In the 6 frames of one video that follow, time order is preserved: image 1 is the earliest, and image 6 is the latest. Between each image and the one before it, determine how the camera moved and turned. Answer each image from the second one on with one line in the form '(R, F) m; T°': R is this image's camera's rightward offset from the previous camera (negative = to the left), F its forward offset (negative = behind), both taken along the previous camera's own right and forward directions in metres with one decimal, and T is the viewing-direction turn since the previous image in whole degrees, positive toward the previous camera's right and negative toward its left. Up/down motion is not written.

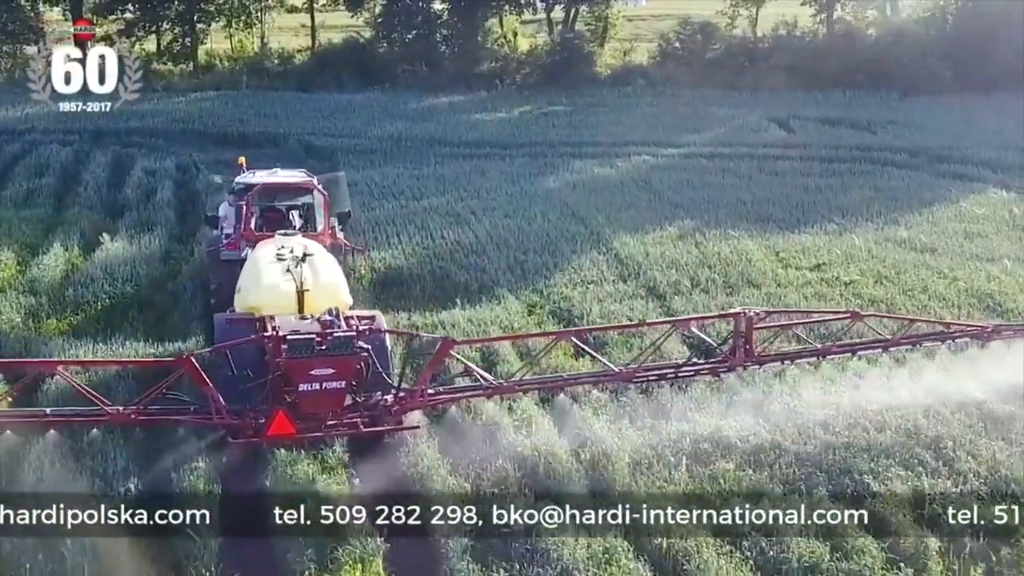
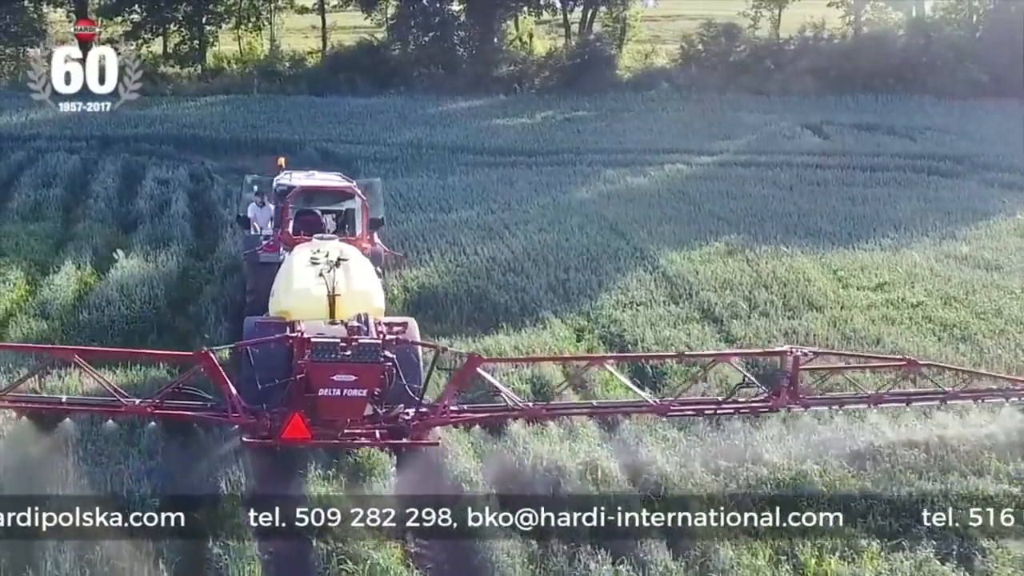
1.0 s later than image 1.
(-0.4, +0.6) m; 0°
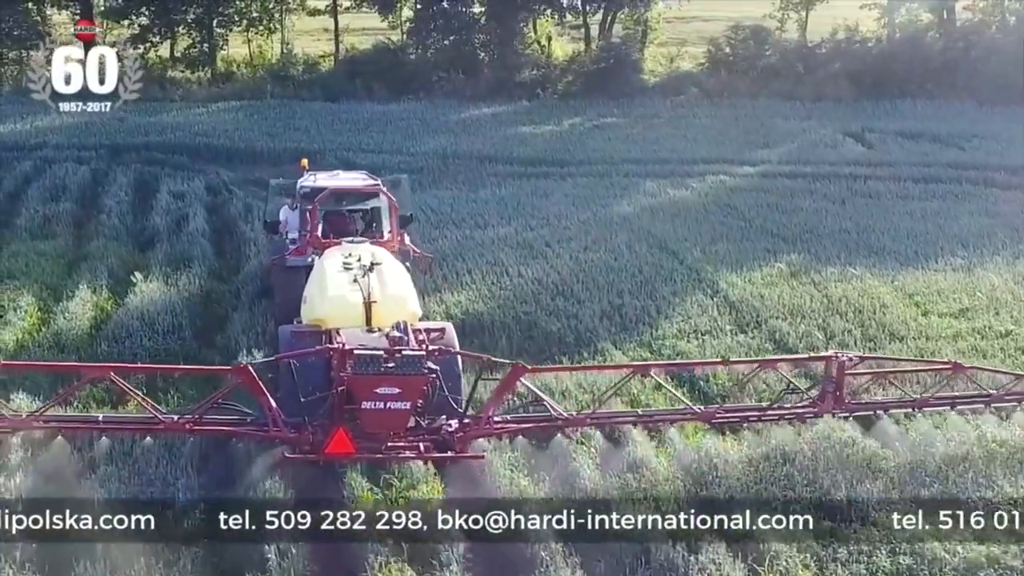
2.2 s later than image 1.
(-0.5, +0.7) m; 0°
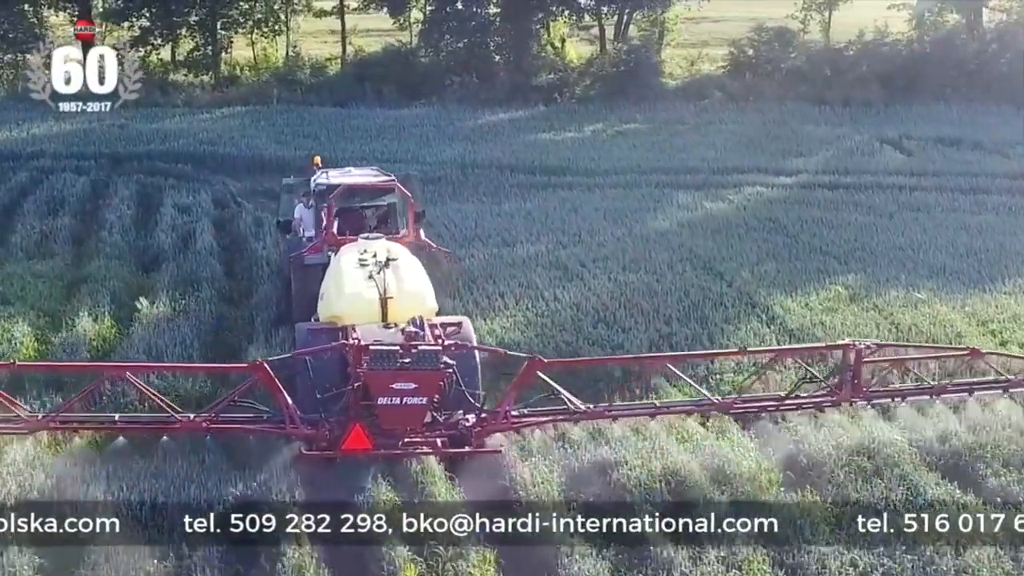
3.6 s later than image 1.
(-0.3, +0.8) m; 0°
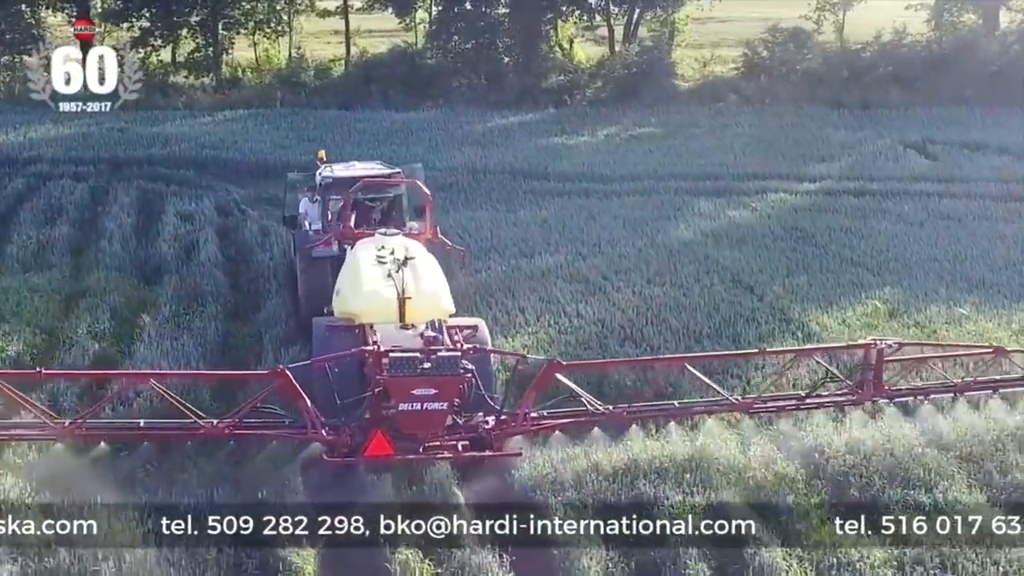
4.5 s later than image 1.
(-0.2, +0.5) m; 0°
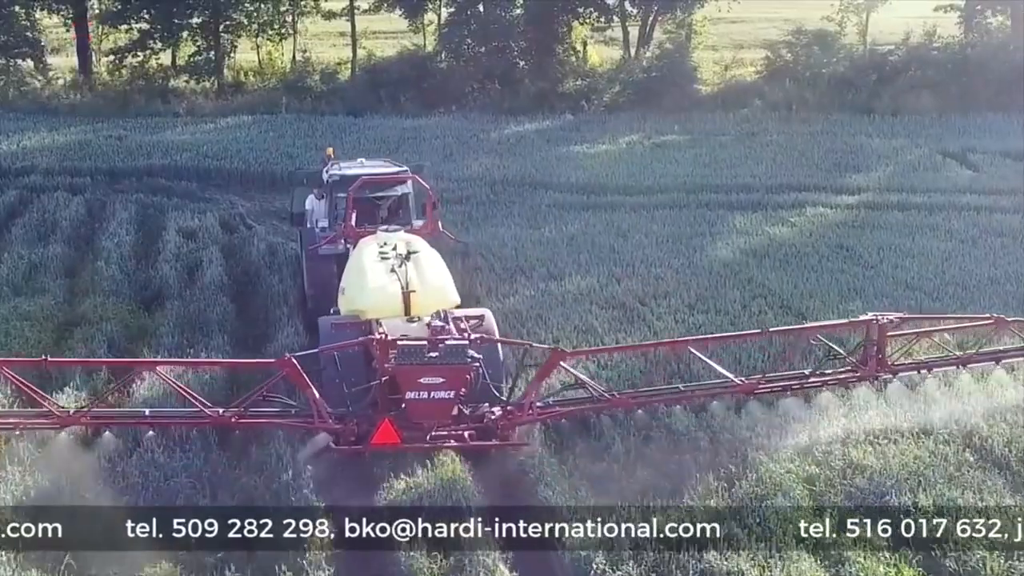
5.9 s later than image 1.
(-0.3, +0.7) m; 0°
